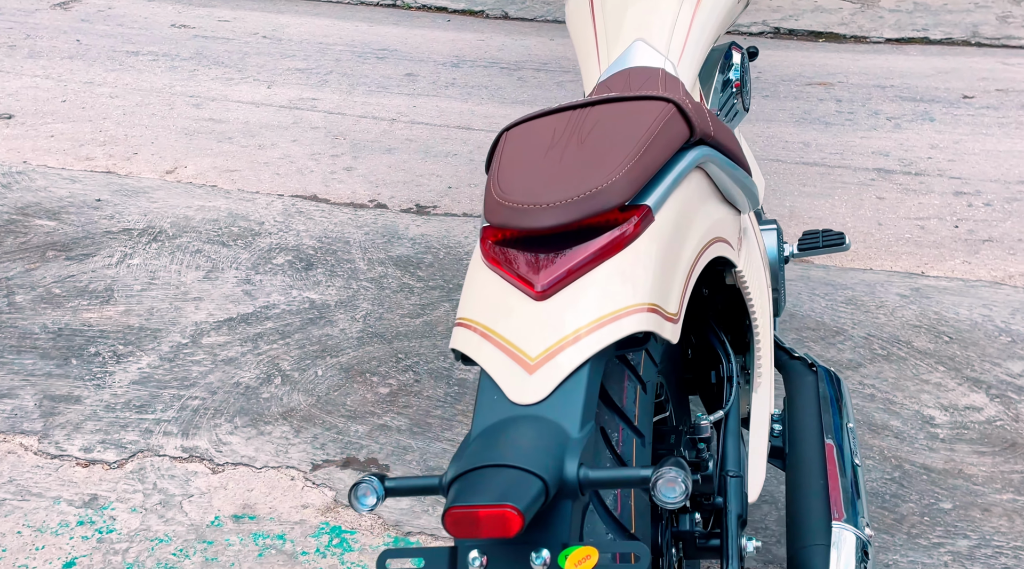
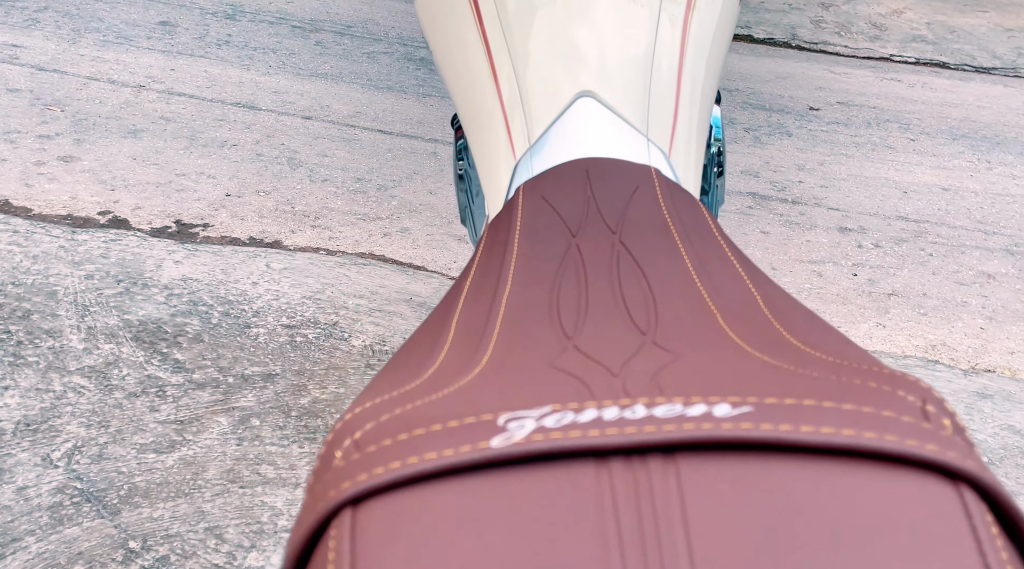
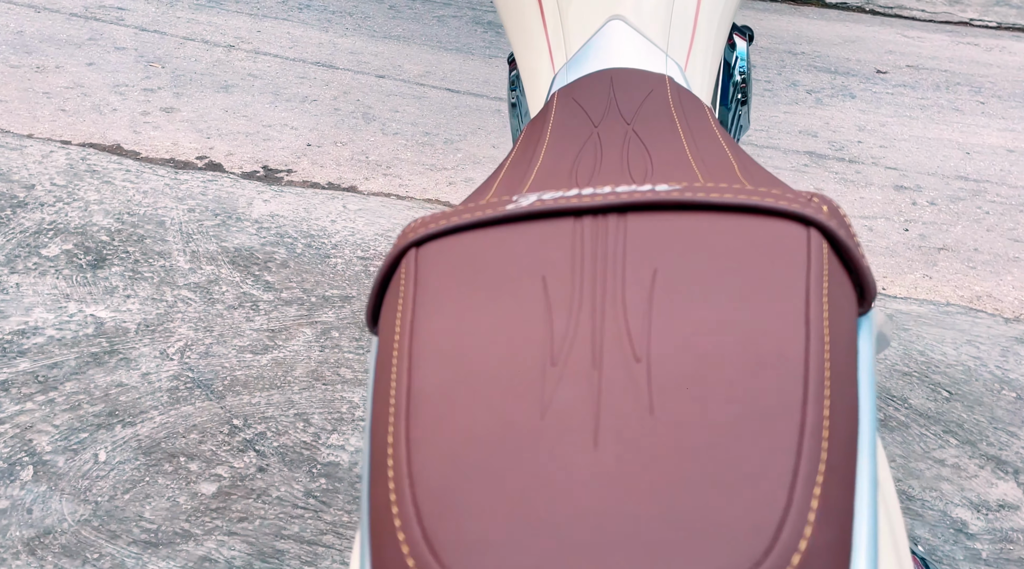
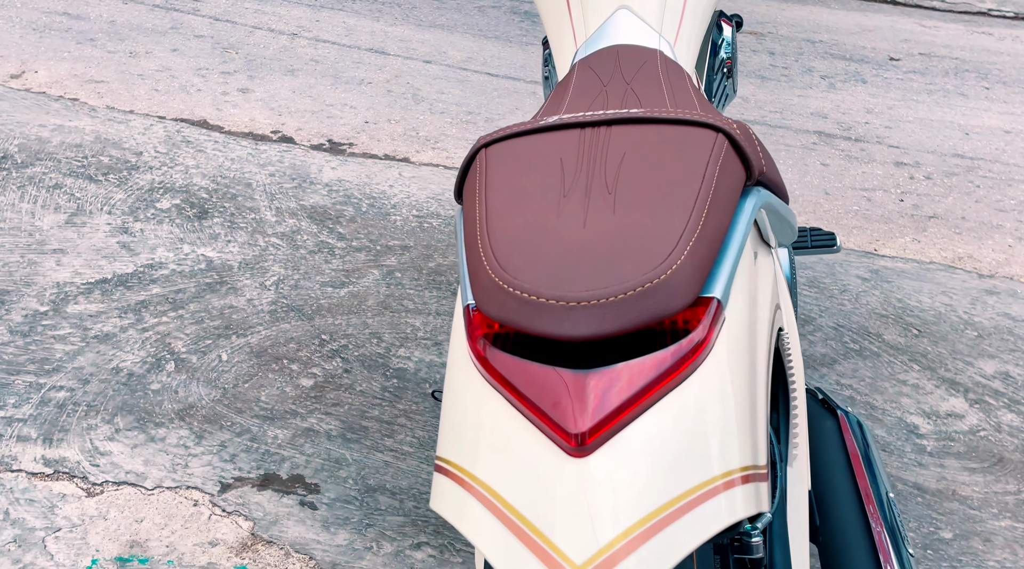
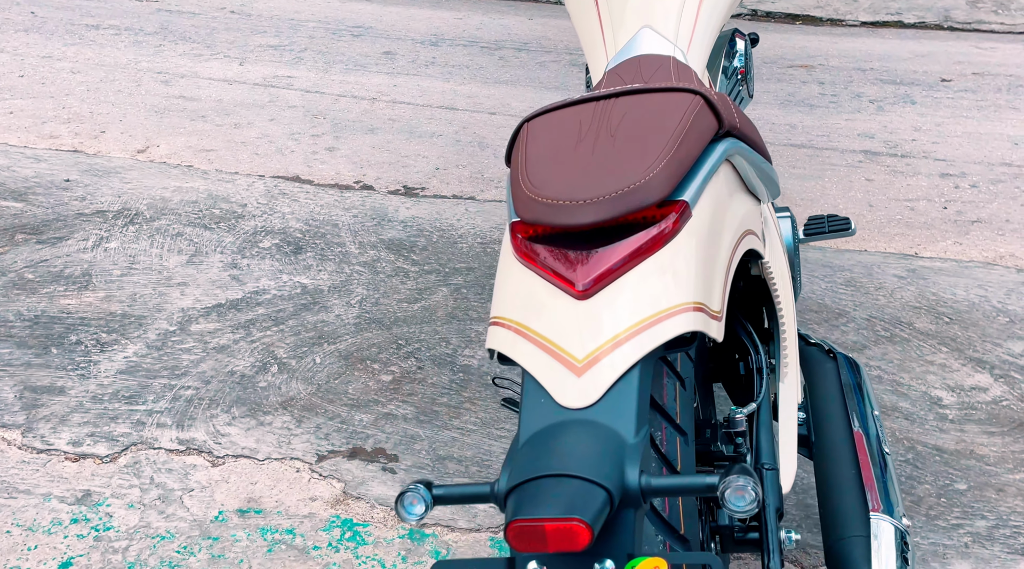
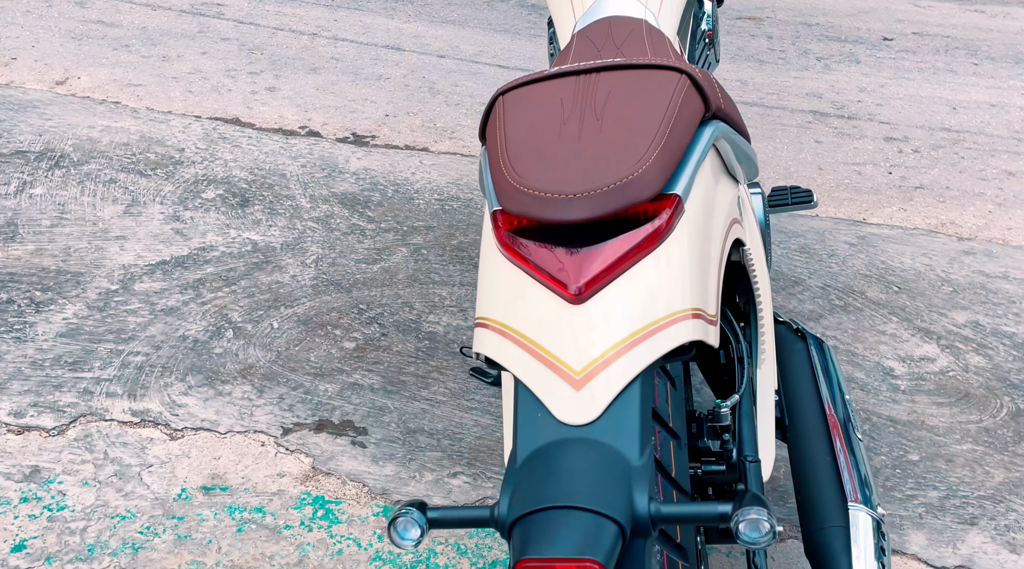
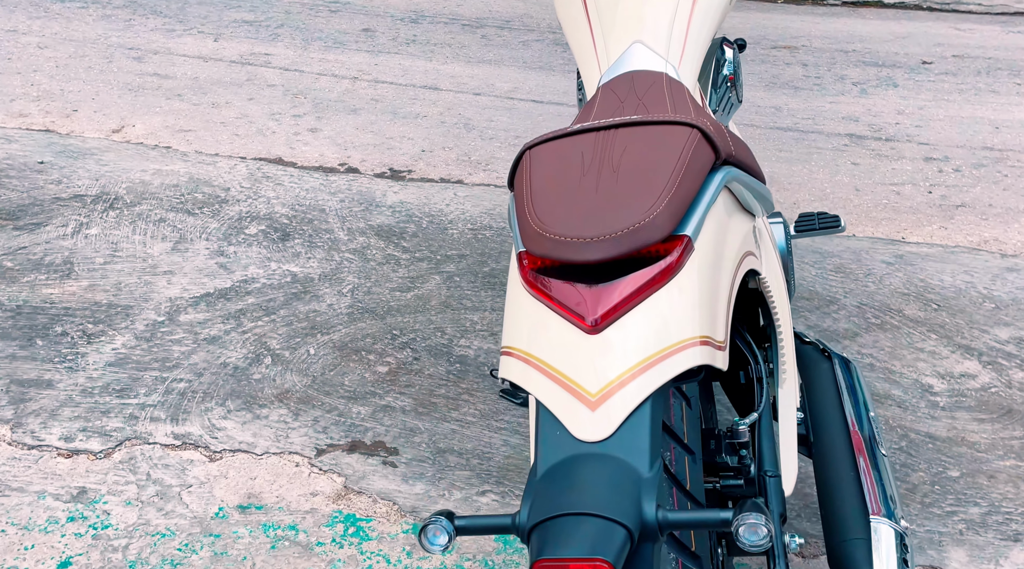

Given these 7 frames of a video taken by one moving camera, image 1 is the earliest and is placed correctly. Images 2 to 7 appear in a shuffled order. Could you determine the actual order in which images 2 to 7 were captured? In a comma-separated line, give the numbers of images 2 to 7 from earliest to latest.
5, 7, 6, 4, 3, 2
